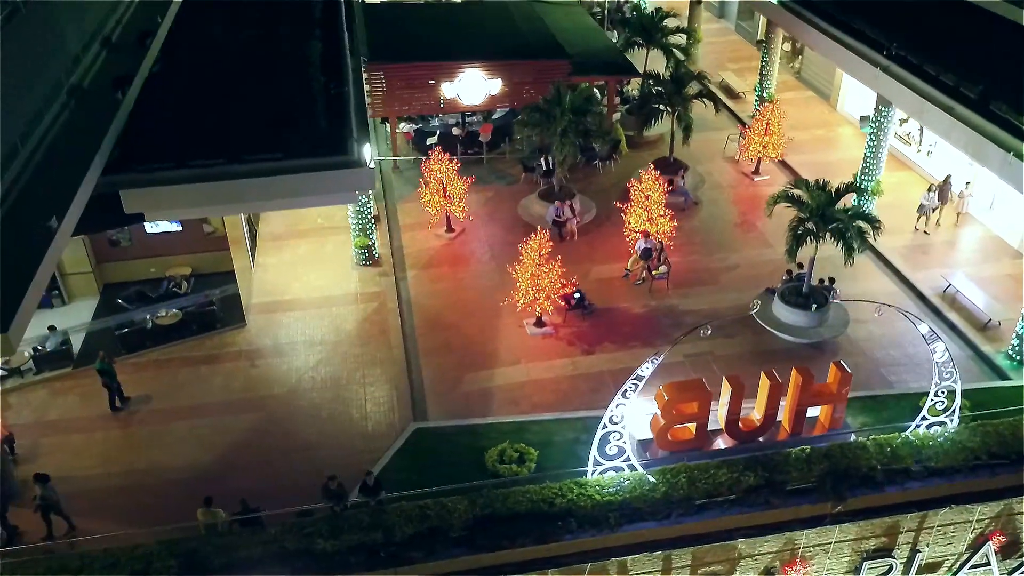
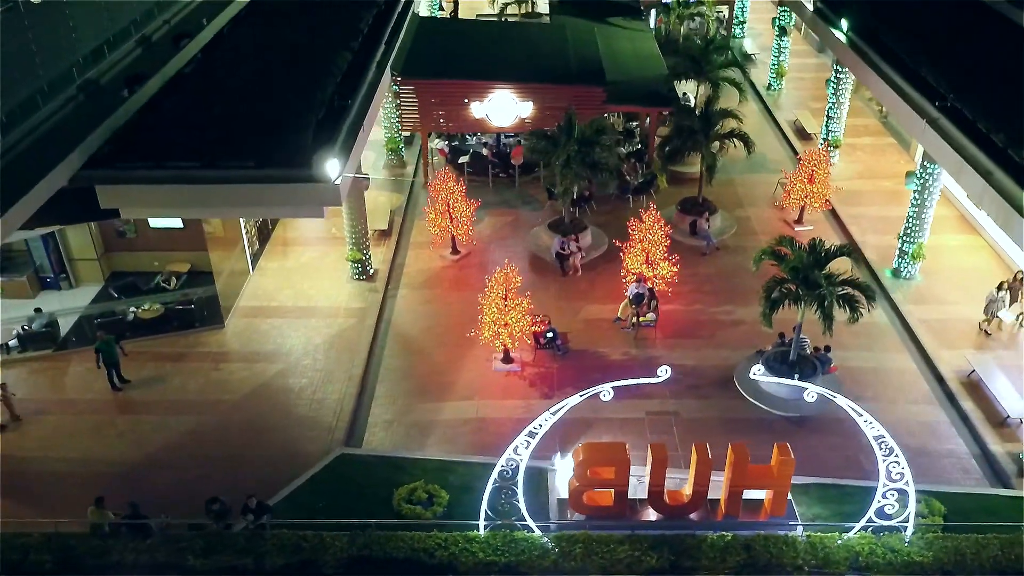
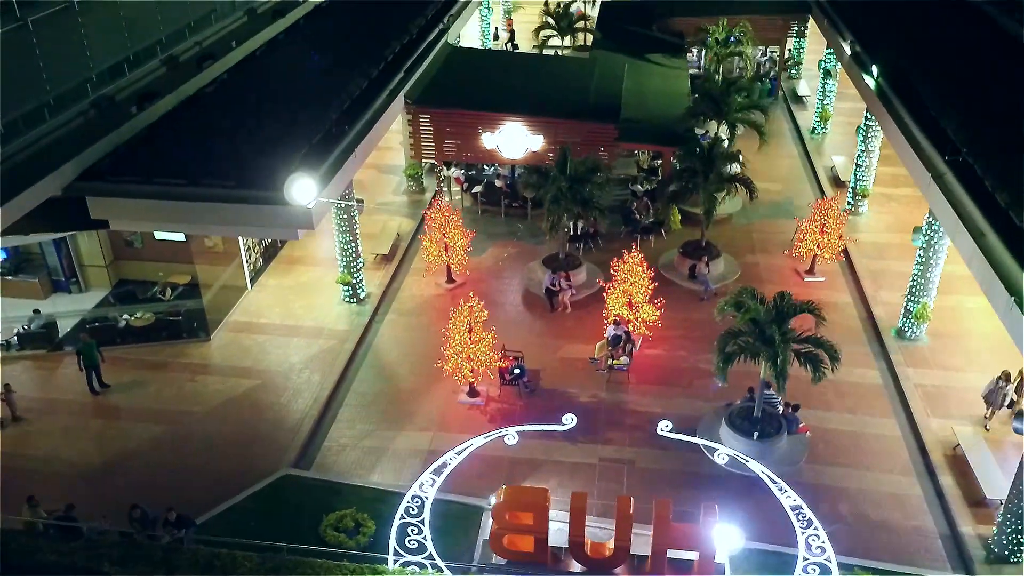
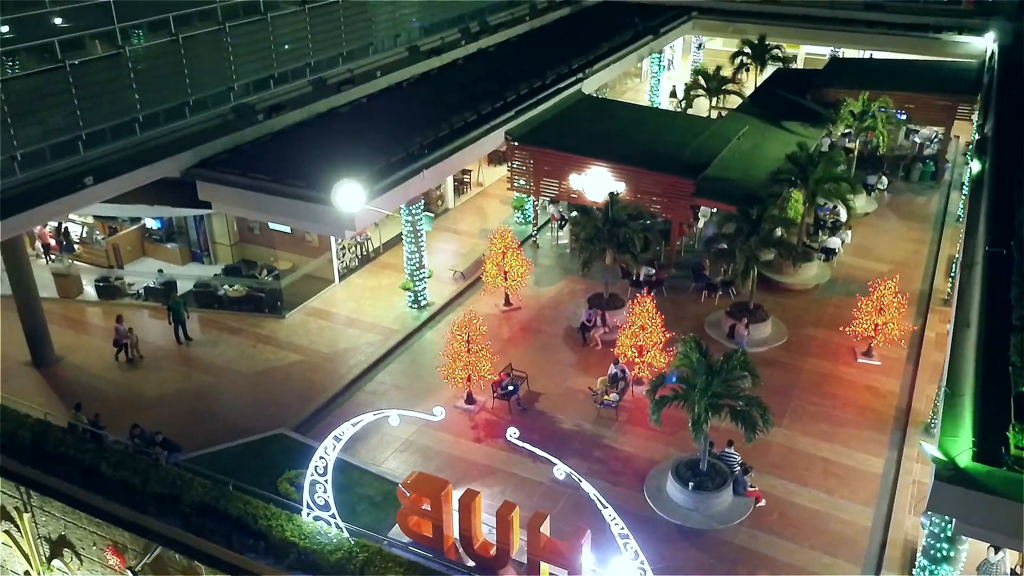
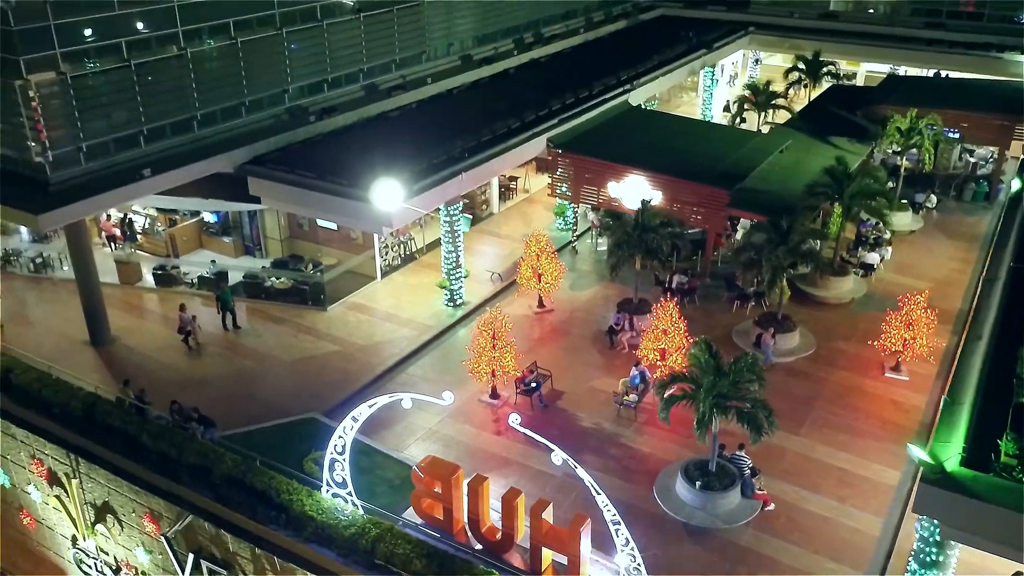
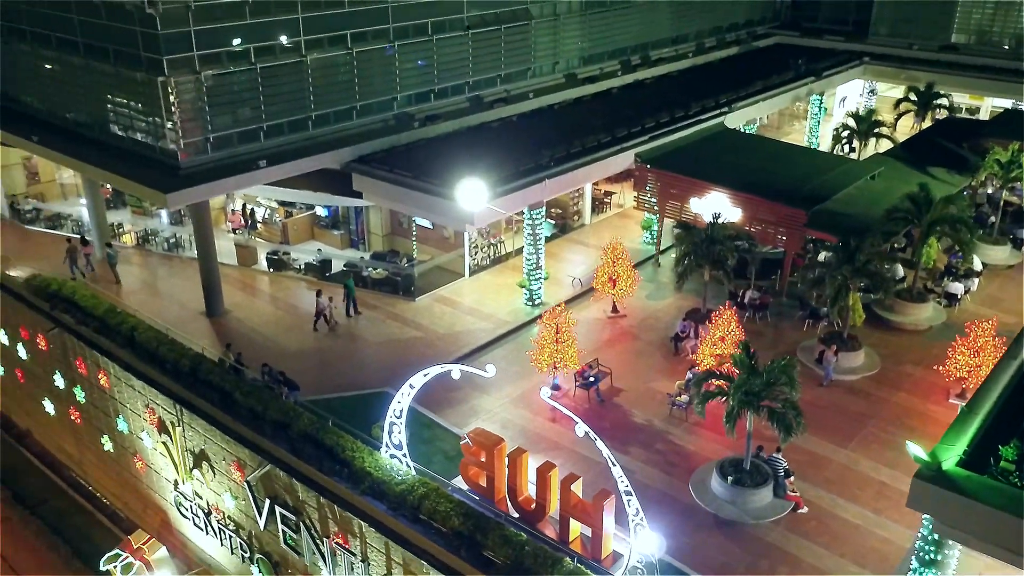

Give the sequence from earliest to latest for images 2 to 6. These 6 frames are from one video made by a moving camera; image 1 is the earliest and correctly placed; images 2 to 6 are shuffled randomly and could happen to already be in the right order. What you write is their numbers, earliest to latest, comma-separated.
2, 3, 4, 5, 6
